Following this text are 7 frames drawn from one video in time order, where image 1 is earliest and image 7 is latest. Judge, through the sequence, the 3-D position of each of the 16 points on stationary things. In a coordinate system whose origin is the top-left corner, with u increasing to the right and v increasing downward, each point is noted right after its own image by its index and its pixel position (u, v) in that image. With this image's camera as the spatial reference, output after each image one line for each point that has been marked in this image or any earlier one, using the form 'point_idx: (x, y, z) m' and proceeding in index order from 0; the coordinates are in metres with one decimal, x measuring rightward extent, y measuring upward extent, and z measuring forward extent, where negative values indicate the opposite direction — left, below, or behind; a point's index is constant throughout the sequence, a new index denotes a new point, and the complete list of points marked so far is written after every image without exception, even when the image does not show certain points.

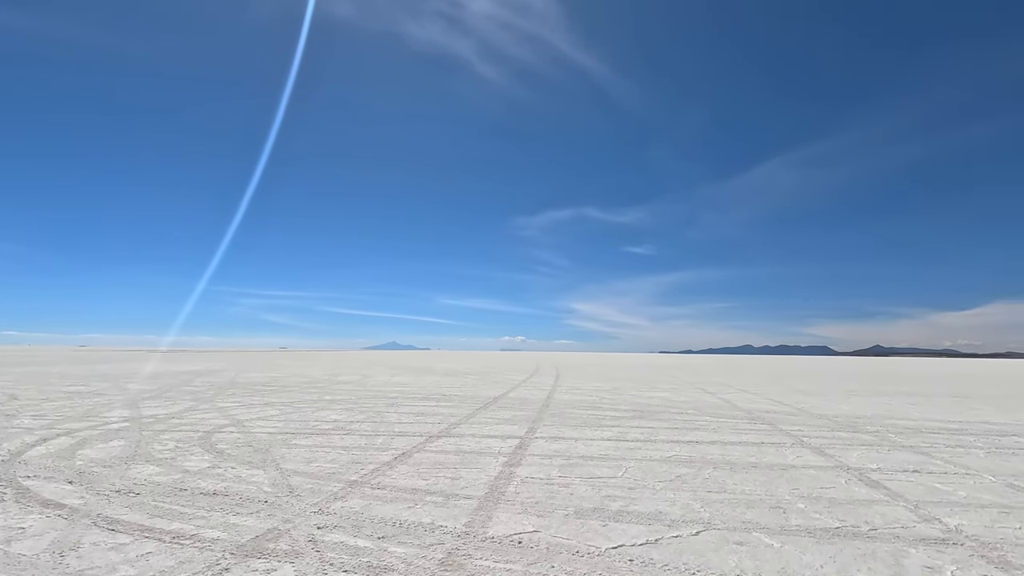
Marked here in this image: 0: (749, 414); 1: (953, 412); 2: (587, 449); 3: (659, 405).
0: (+6.1, -3.3, +11.8) m
1: (+11.5, -3.3, +11.7) m
2: (+1.3, -2.8, +7.8) m
3: (+4.4, -3.5, +13.7) m
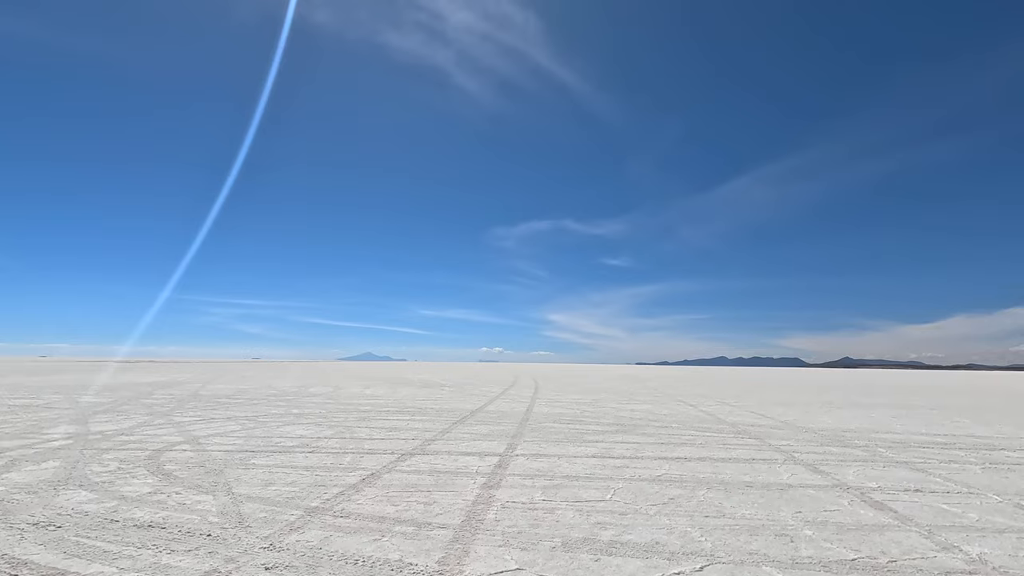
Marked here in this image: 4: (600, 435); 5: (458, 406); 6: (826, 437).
0: (+5.6, -3.6, +11.5) m
1: (+11.0, -3.6, +11.7) m
2: (+1.0, -2.9, +7.3) m
3: (+3.8, -3.8, +13.3) m
4: (+2.0, -3.4, +10.3) m
5: (-2.1, -4.5, +17.2) m
6: (+6.9, -3.3, +9.9) m
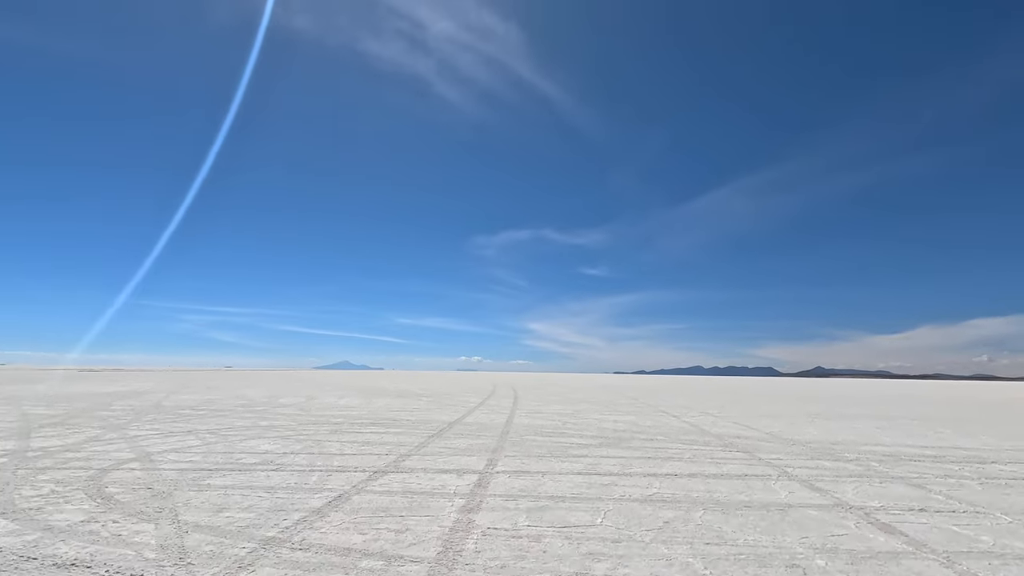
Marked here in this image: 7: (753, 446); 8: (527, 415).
0: (+5.1, -3.8, +11.2) m
1: (+10.5, -3.8, +11.6) m
2: (+0.7, -3.0, +6.8) m
3: (+3.2, -4.1, +12.9) m
4: (+1.6, -3.5, +9.9) m
5: (-2.8, -4.8, +16.5) m
6: (+6.5, -3.5, +9.7) m
7: (+5.5, -3.6, +10.3) m
8: (+0.6, -4.7, +16.8) m
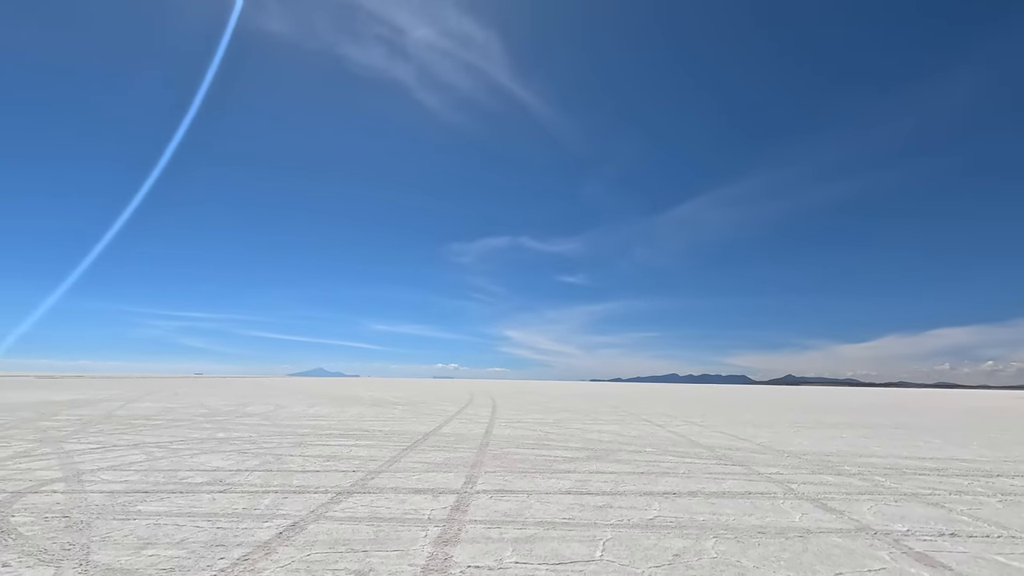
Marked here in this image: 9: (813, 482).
0: (+4.7, -3.8, +10.6) m
1: (+10.0, -4.0, +11.3) m
2: (+0.4, -3.0, +6.0) m
3: (+2.7, -4.1, +12.2) m
4: (+1.2, -3.5, +9.1) m
5: (-3.5, -4.8, +15.5) m
6: (+6.1, -3.5, +9.1) m
7: (+5.1, -3.7, +9.7) m
8: (-0.2, -4.8, +16.0) m
9: (+5.0, -3.2, +7.4) m
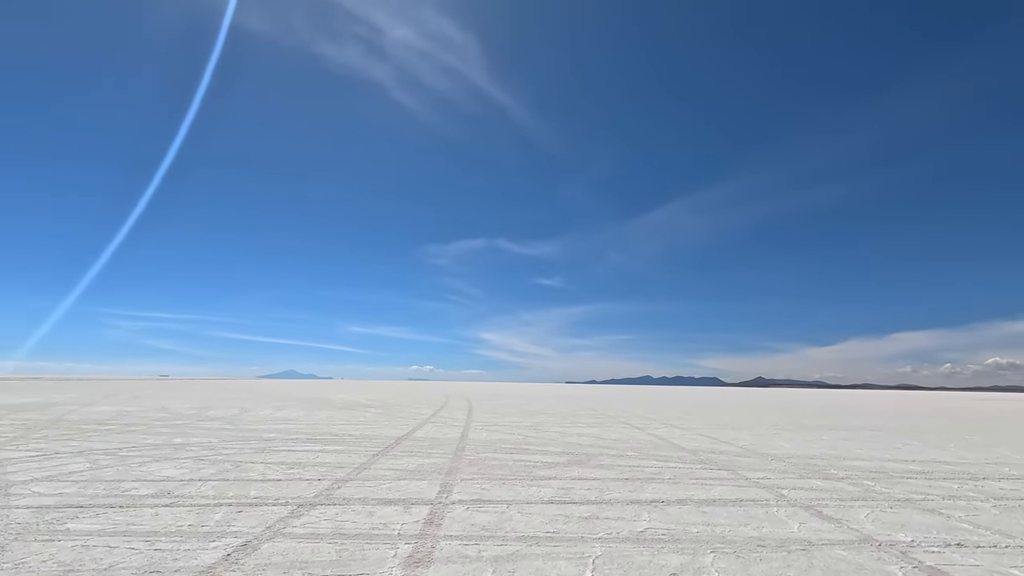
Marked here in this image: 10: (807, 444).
0: (+4.2, -3.8, +10.3) m
1: (+9.4, -4.0, +11.3) m
2: (+0.2, -2.9, +5.6) m
3: (+2.1, -4.1, +11.8) m
4: (+0.8, -3.5, +8.6) m
5: (-4.3, -4.7, +14.8) m
6: (+5.7, -3.5, +8.9) m
7: (+4.6, -3.7, +9.4) m
8: (-0.9, -4.8, +15.5) m
9: (+4.6, -3.2, +7.2) m
10: (+8.1, -4.3, +12.4) m
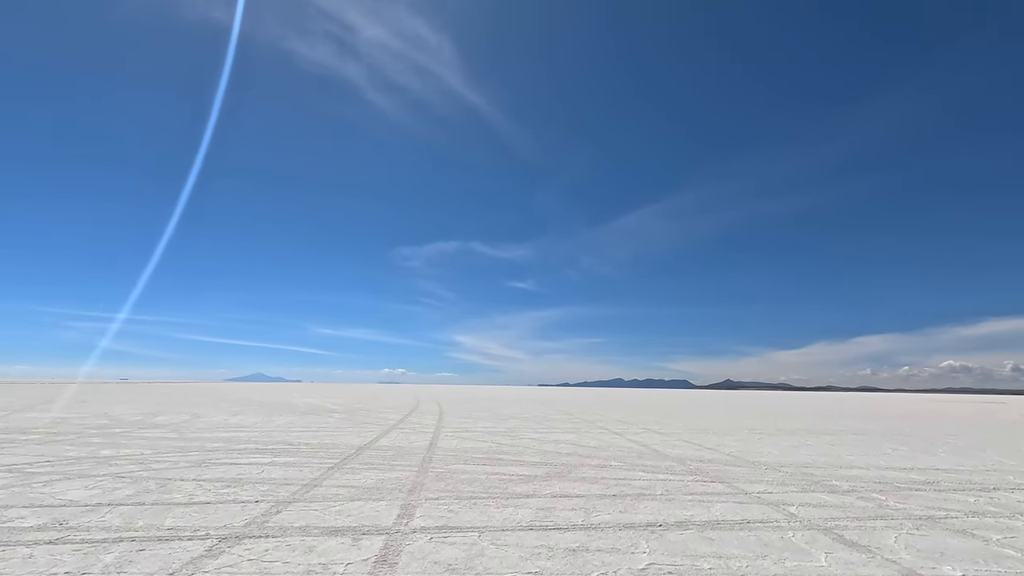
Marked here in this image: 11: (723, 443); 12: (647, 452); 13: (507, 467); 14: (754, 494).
0: (+3.6, -3.7, +9.5) m
1: (+8.8, -4.0, +10.8) m
2: (-0.1, -2.7, +4.5) m
3: (+1.5, -4.0, +10.9) m
4: (+0.3, -3.3, +7.7) m
5: (-5.1, -4.6, +13.5) m
6: (+5.2, -3.4, +8.2) m
7: (+4.1, -3.6, +8.7) m
8: (-1.8, -4.7, +14.4) m
9: (+4.2, -3.1, +6.4) m
10: (+7.4, -4.2, +11.8) m
11: (+6.3, -4.5, +13.3) m
12: (+3.4, -4.0, +11.1) m
13: (-0.1, -3.7, +9.3) m
14: (+3.8, -3.2, +7.0) m
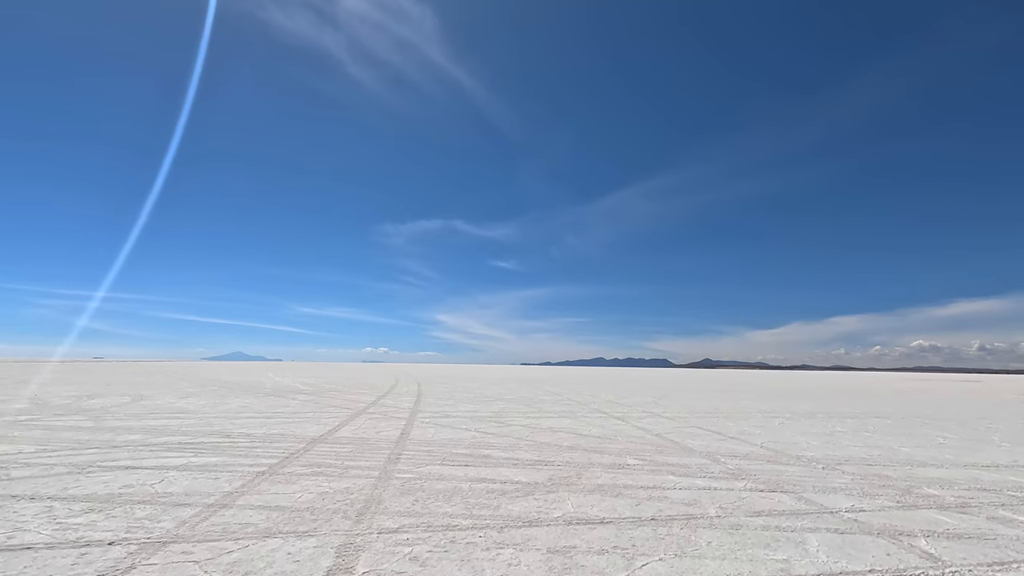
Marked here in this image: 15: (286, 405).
0: (+3.5, -2.9, +7.5) m
1: (+8.6, -3.2, +9.0) m
2: (0.0, -2.1, +2.4) m
3: (+1.3, -3.1, +8.8) m
4: (+0.2, -2.6, +5.5) m
5: (-5.4, -3.5, +11.2) m
6: (+5.1, -2.7, +6.3) m
7: (+4.0, -2.8, +6.7) m
8: (-2.2, -3.6, +12.2) m
9: (+4.2, -2.4, +4.4) m
10: (+7.1, -3.4, +10.0) m
11: (+6.0, -3.6, +11.5) m
12: (+3.1, -3.2, +9.1) m
13: (-0.3, -2.9, +7.1) m
14: (+3.7, -2.5, +5.0) m
15: (-9.5, -4.9, +19.0) m
